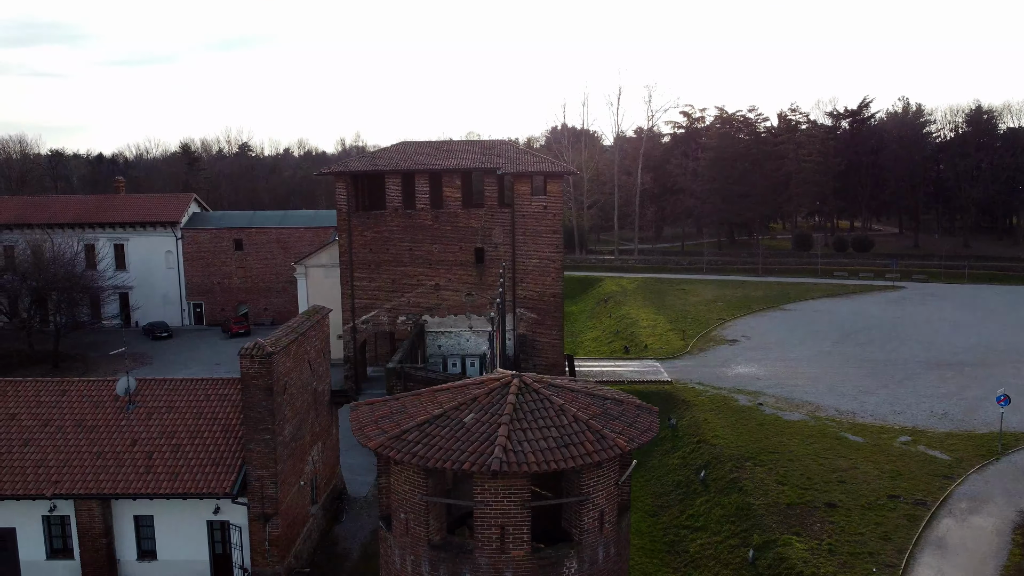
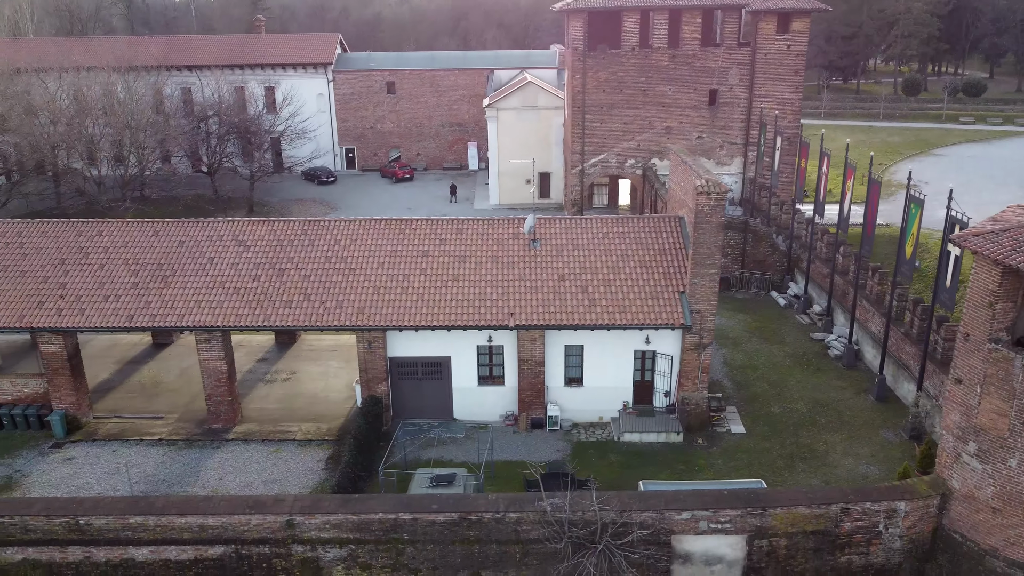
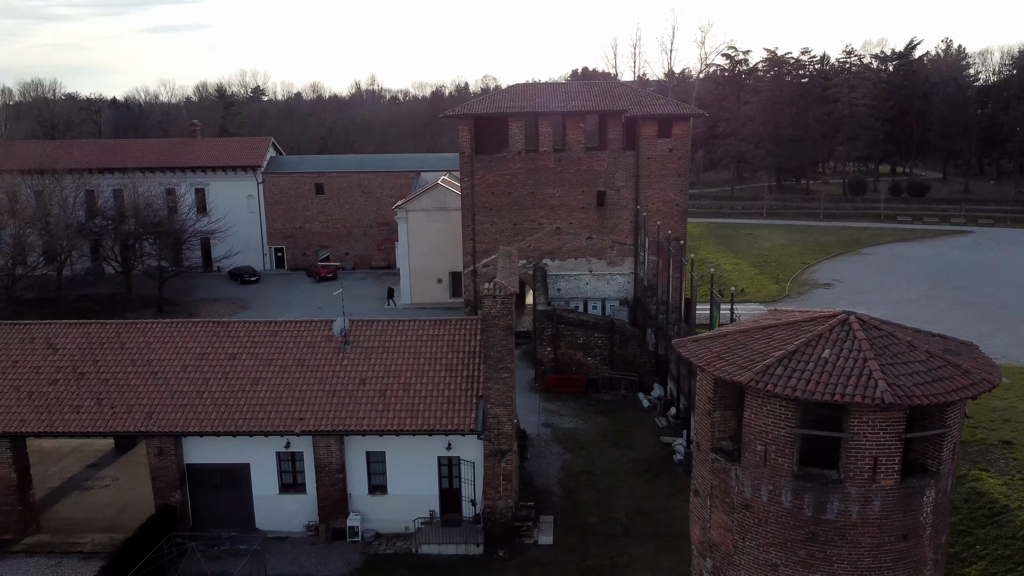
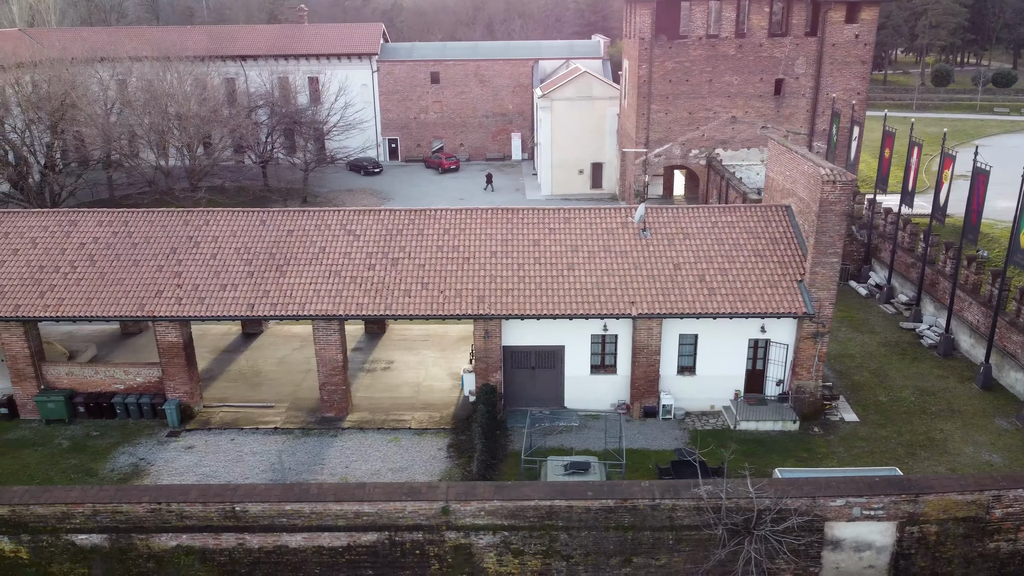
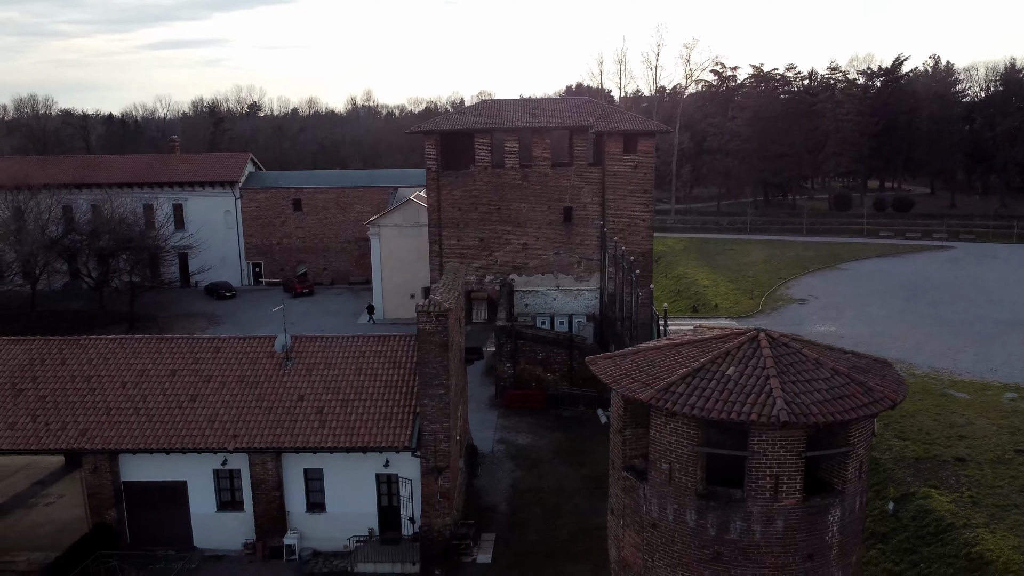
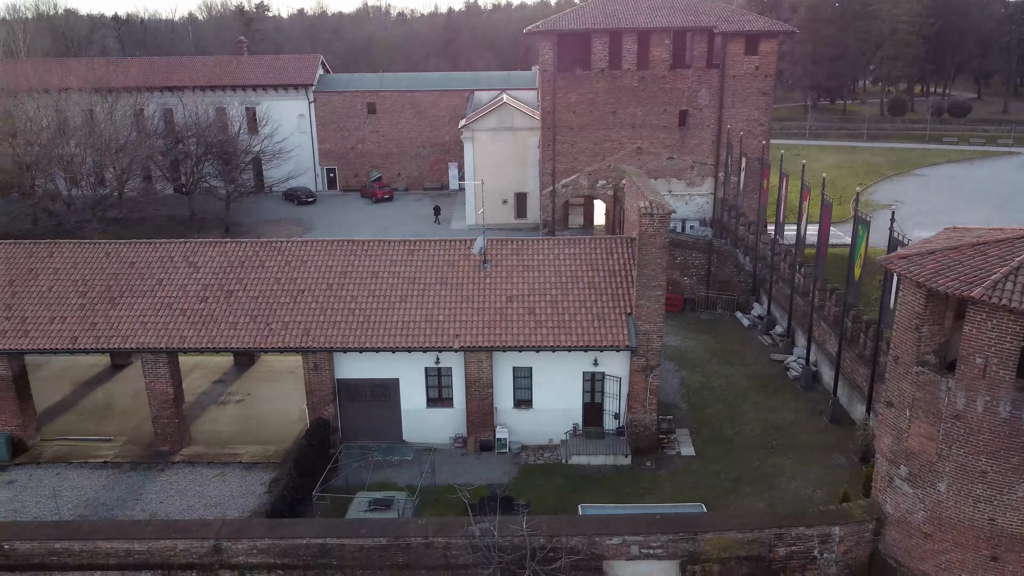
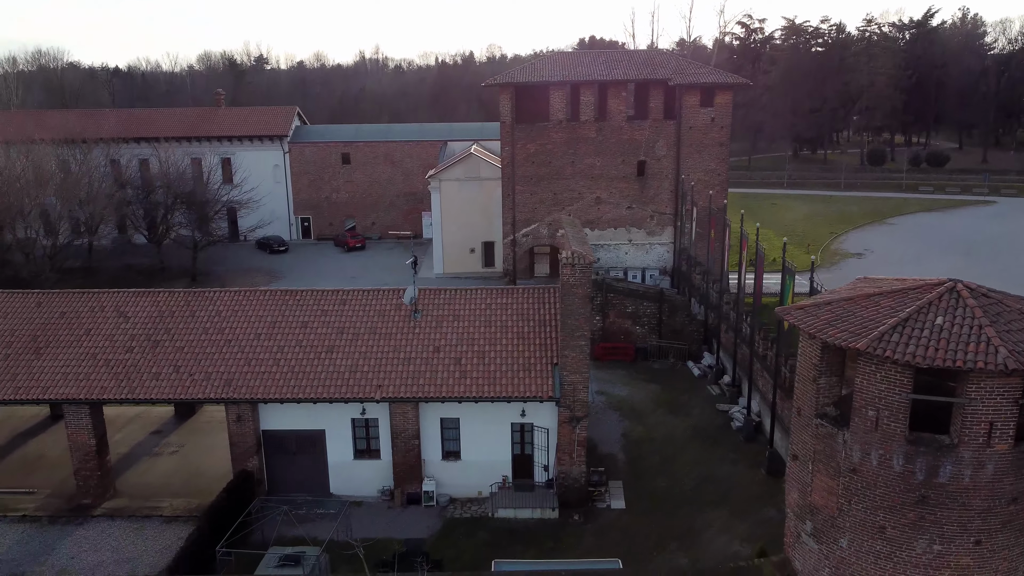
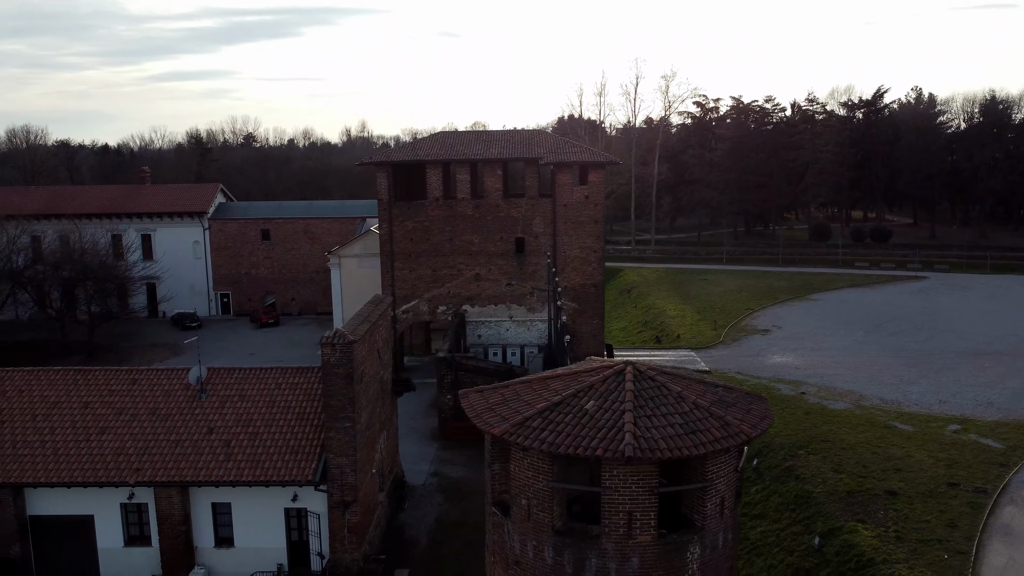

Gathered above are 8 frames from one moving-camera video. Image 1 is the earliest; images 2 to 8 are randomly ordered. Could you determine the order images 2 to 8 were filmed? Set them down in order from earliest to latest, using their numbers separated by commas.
8, 5, 3, 7, 6, 2, 4
